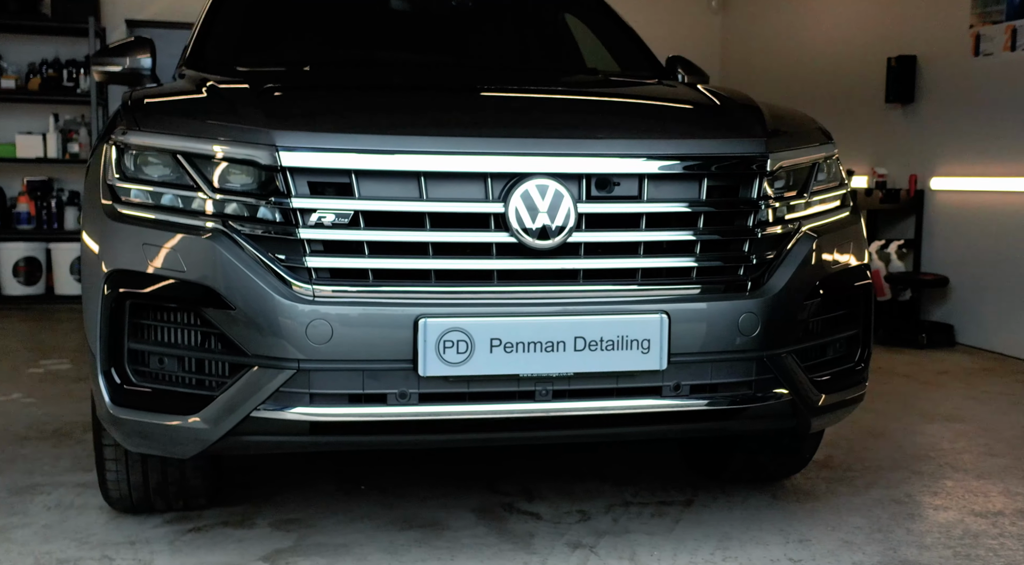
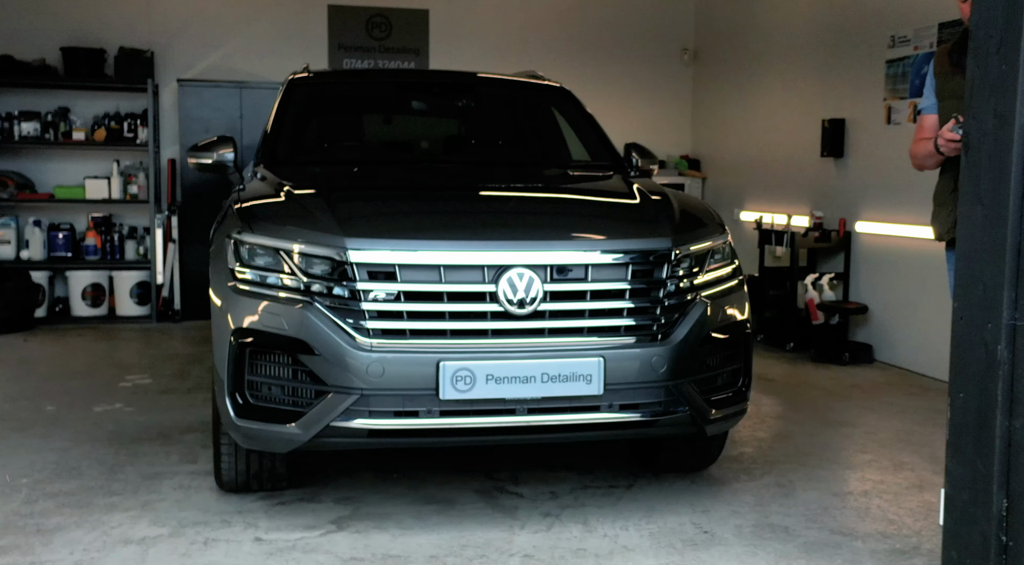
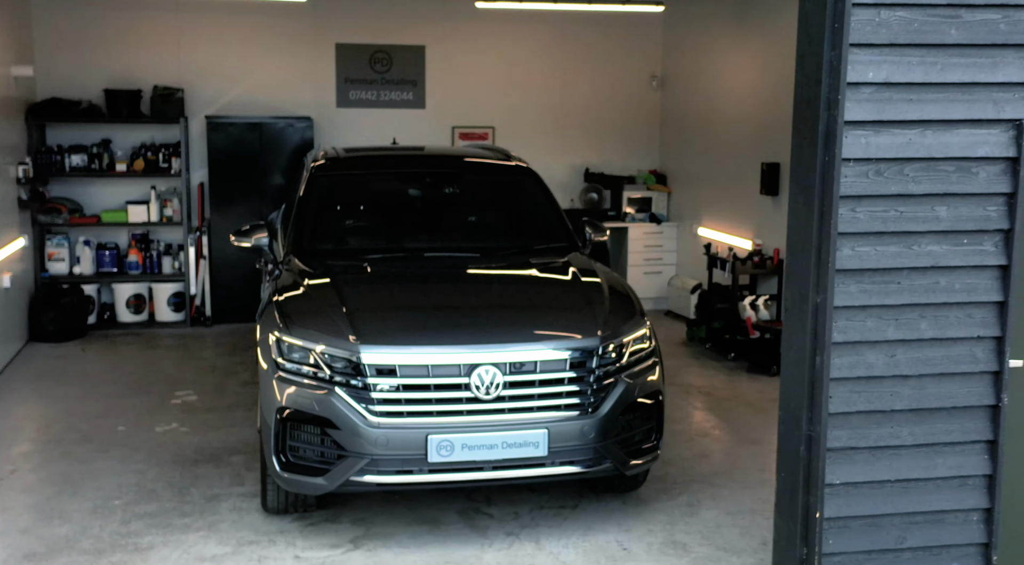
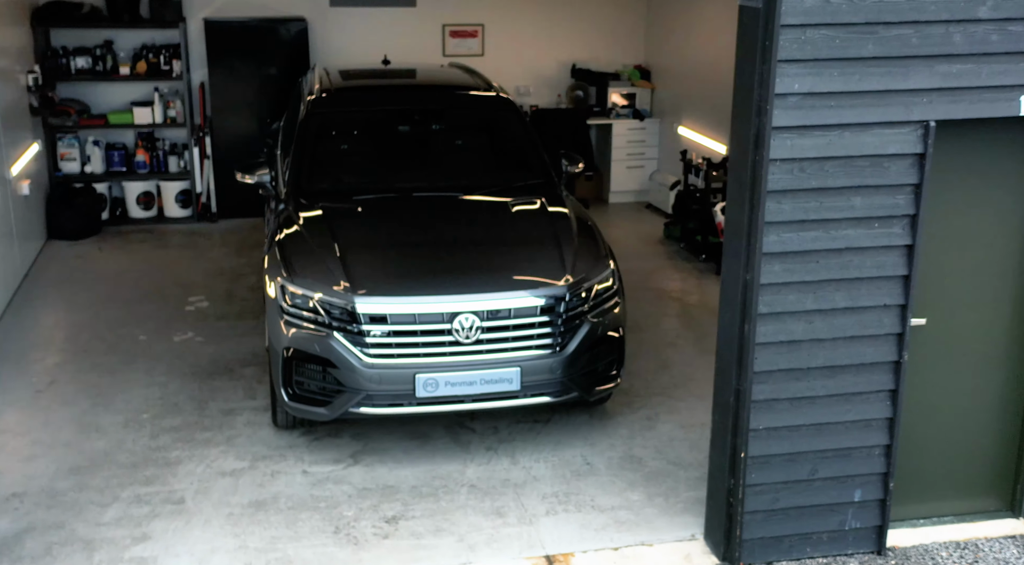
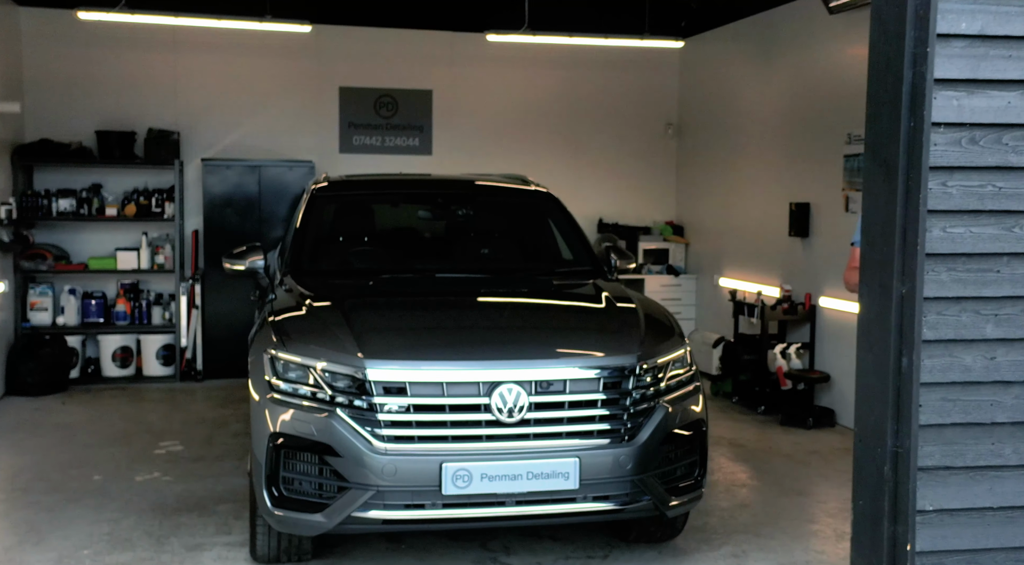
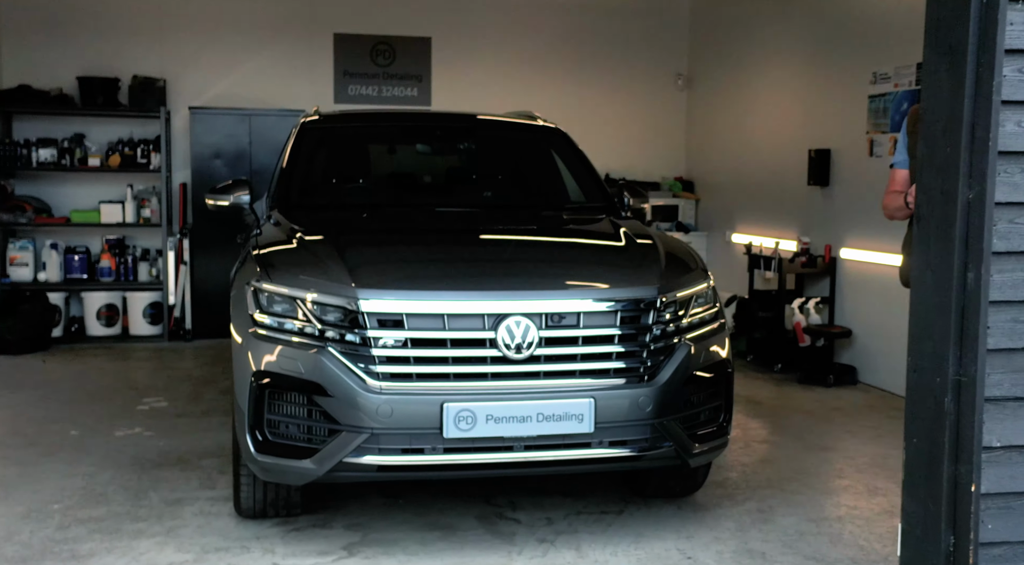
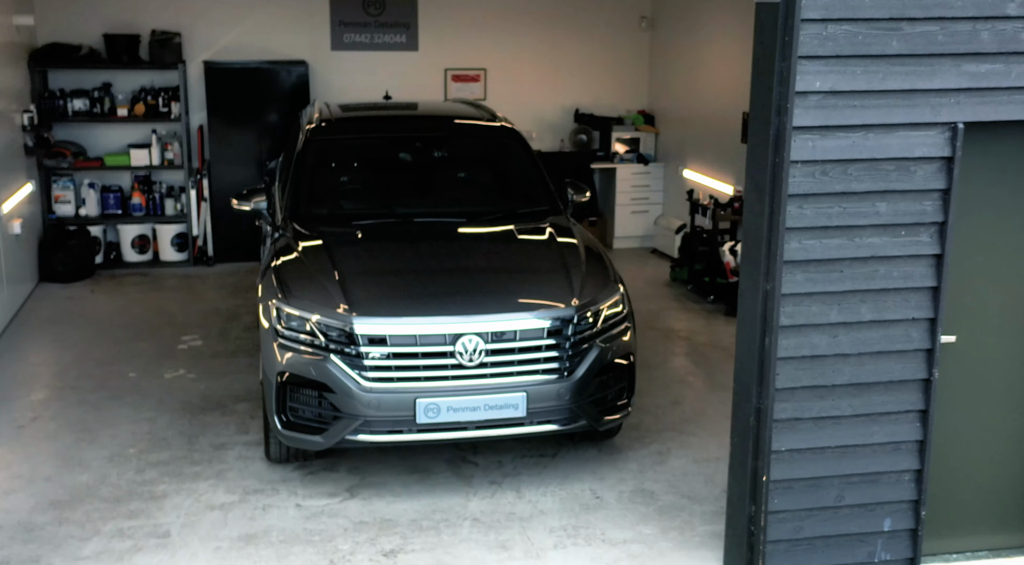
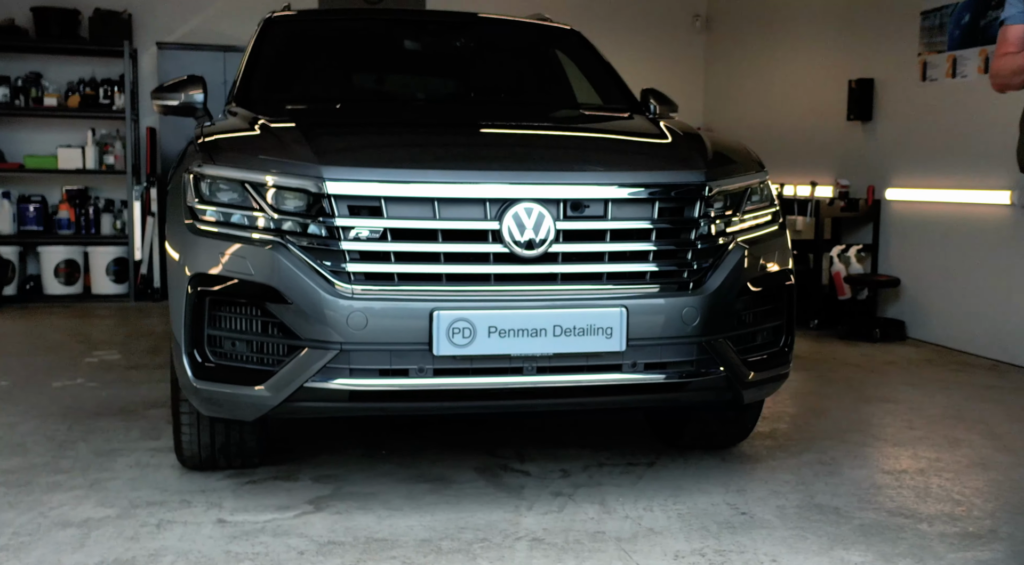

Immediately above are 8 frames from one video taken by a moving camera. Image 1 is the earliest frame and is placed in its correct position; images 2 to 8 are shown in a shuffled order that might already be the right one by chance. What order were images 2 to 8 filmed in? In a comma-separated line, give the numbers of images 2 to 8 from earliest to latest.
8, 2, 6, 5, 3, 7, 4
